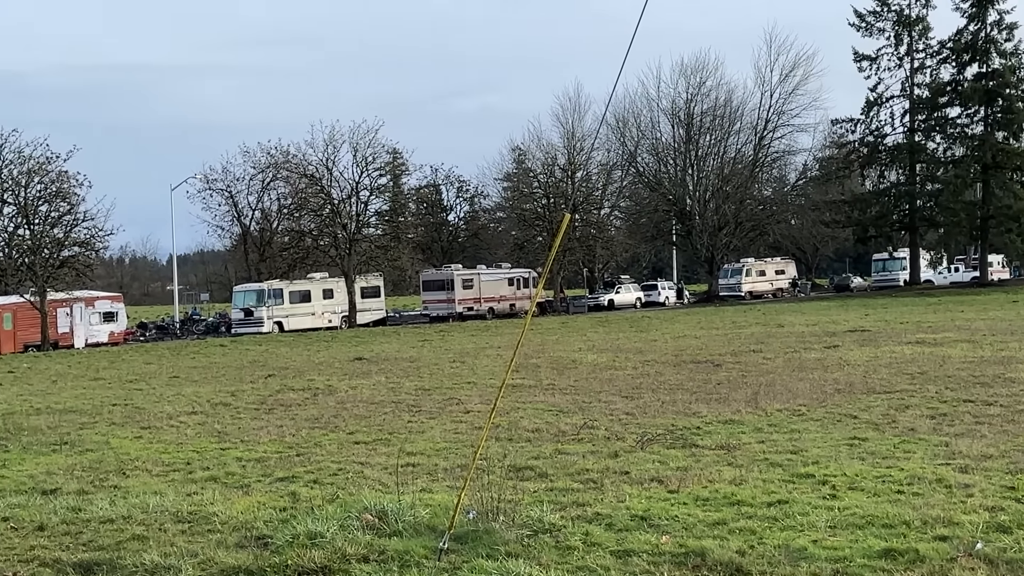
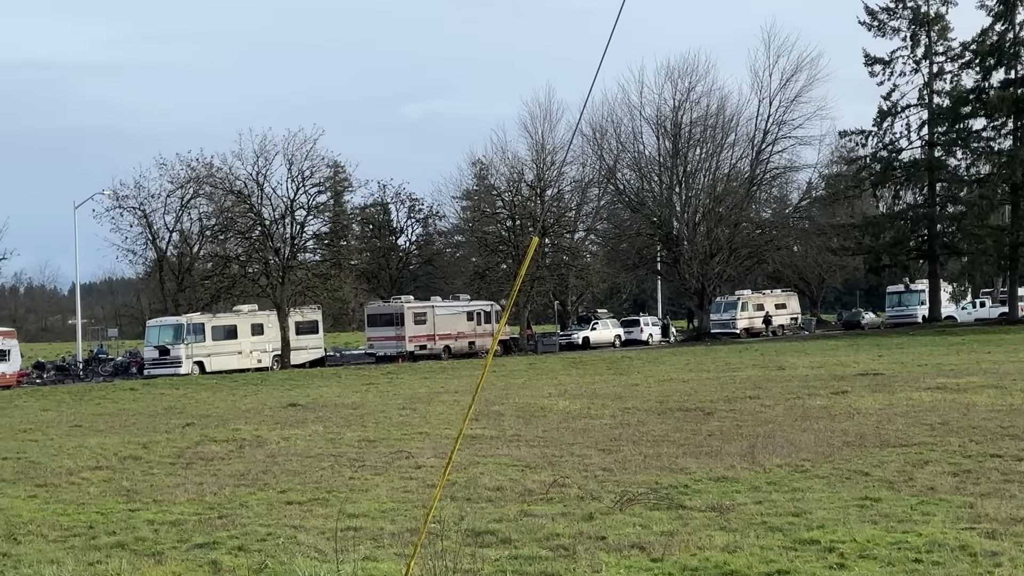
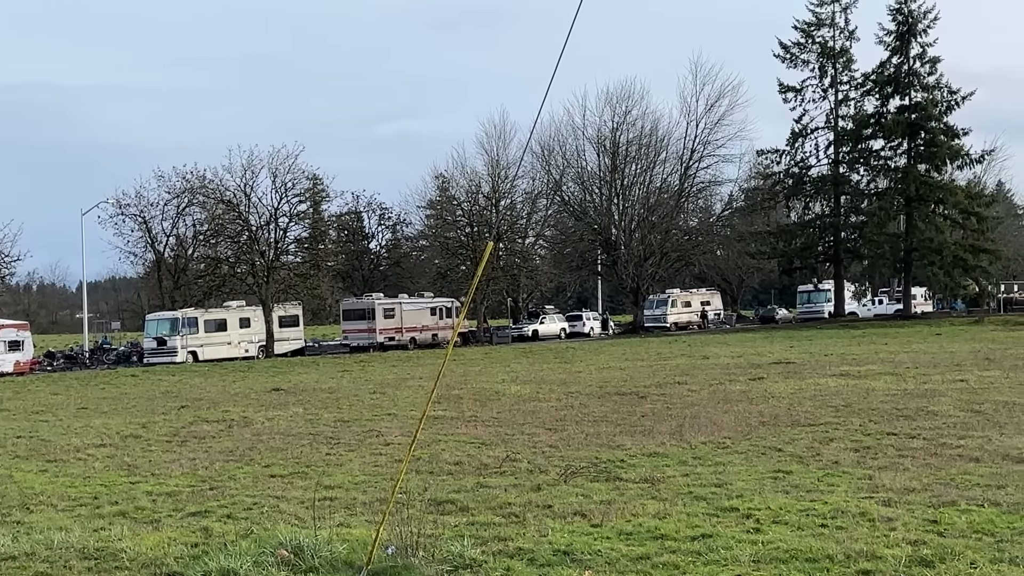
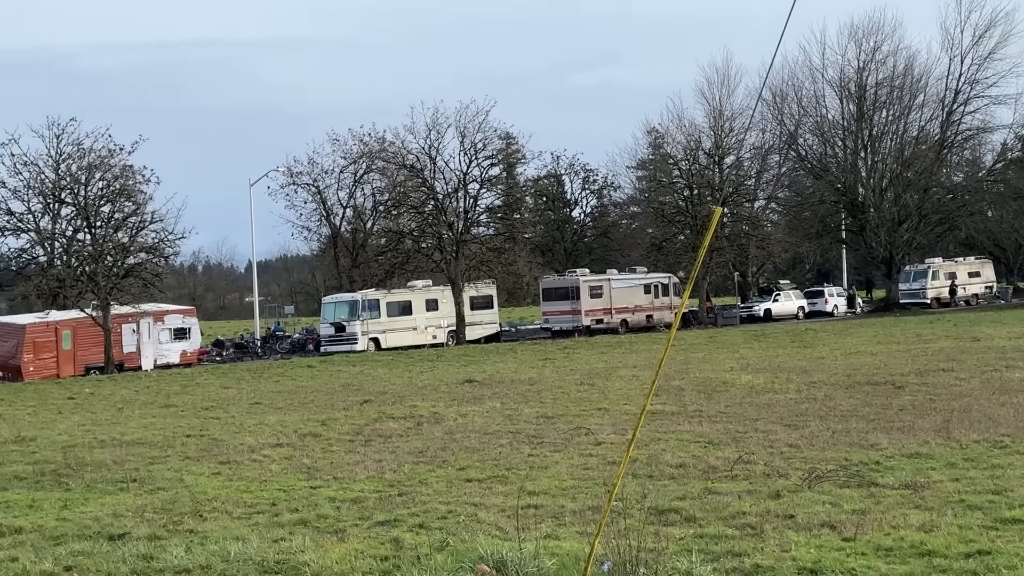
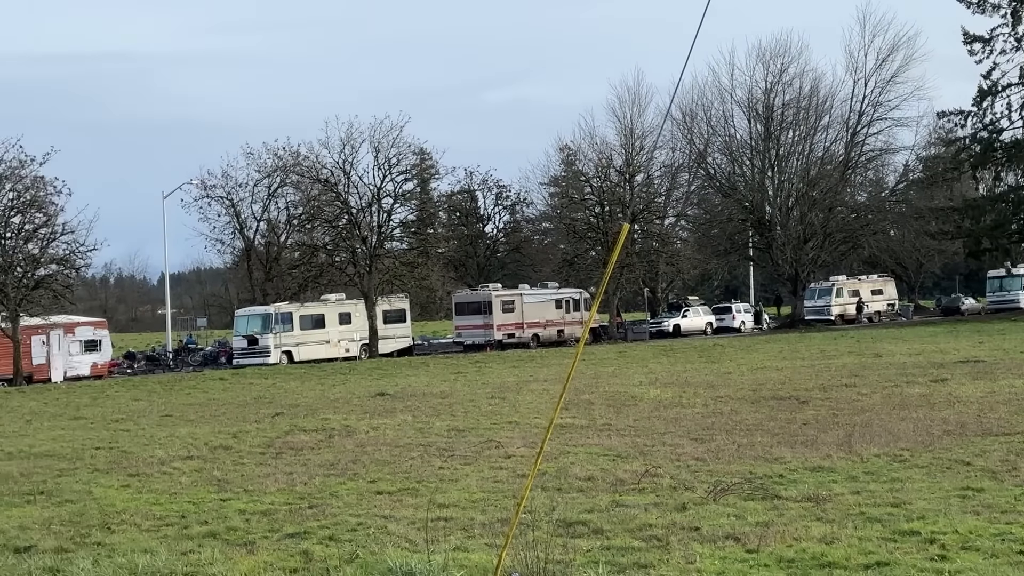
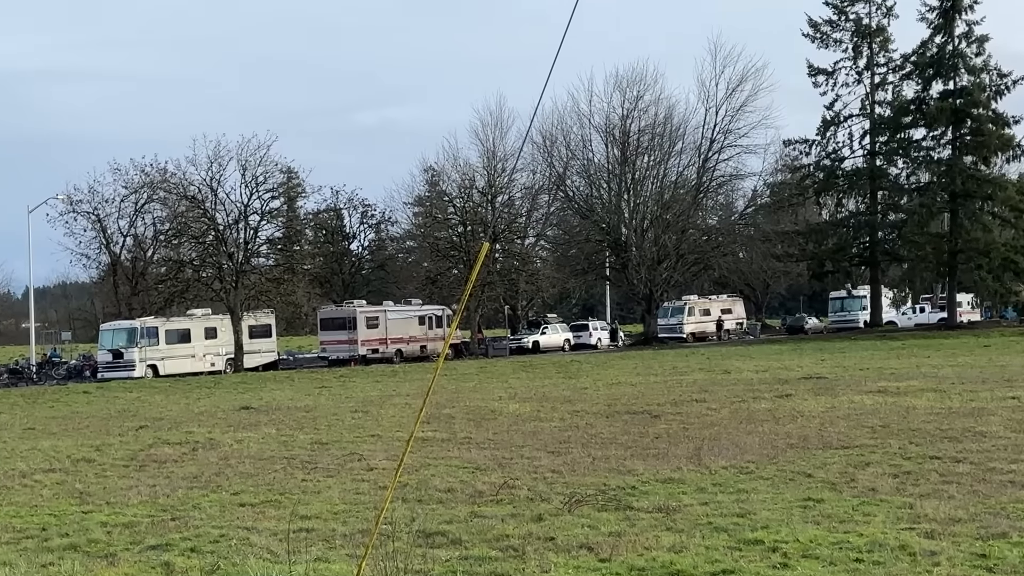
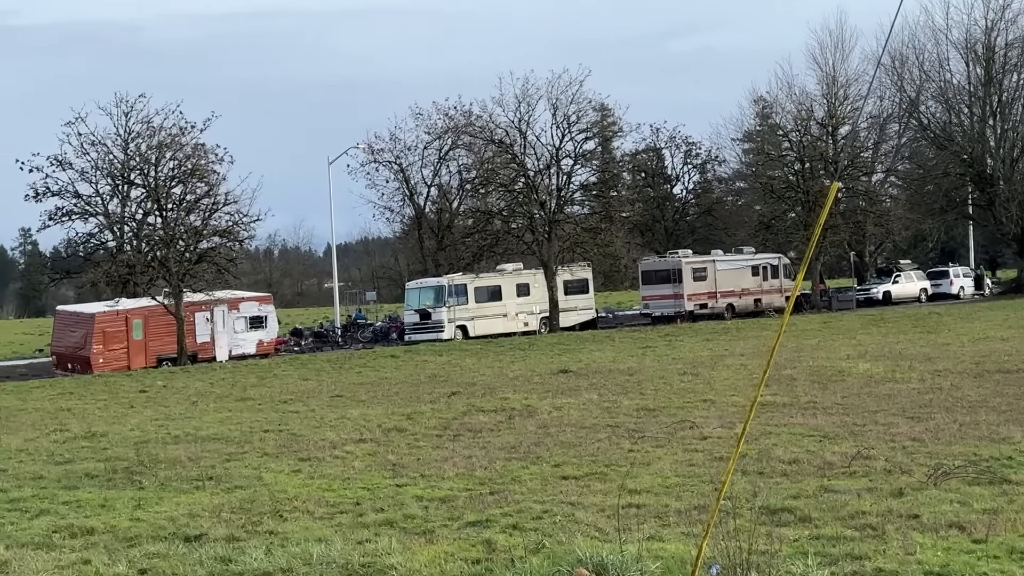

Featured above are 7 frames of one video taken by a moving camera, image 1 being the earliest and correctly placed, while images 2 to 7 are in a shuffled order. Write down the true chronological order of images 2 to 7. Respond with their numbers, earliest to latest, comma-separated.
3, 6, 2, 5, 4, 7
